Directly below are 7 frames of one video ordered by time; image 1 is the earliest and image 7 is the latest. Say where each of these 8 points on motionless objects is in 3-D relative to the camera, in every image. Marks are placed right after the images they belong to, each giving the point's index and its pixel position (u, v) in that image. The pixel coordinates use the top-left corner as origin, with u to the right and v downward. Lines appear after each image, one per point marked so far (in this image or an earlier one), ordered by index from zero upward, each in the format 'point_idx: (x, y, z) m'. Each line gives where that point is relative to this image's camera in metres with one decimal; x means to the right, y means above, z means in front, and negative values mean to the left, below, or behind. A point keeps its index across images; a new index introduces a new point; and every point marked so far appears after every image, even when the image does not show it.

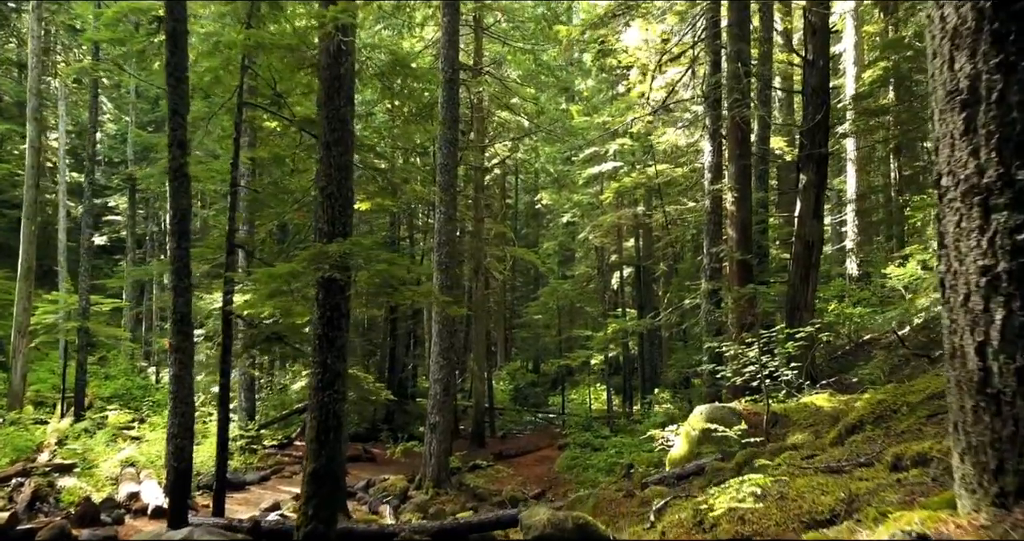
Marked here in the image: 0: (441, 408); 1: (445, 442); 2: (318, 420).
0: (-1.3, -2.6, +13.3) m
1: (-1.2, -3.2, +13.3) m
2: (-1.7, -1.3, +6.3) m
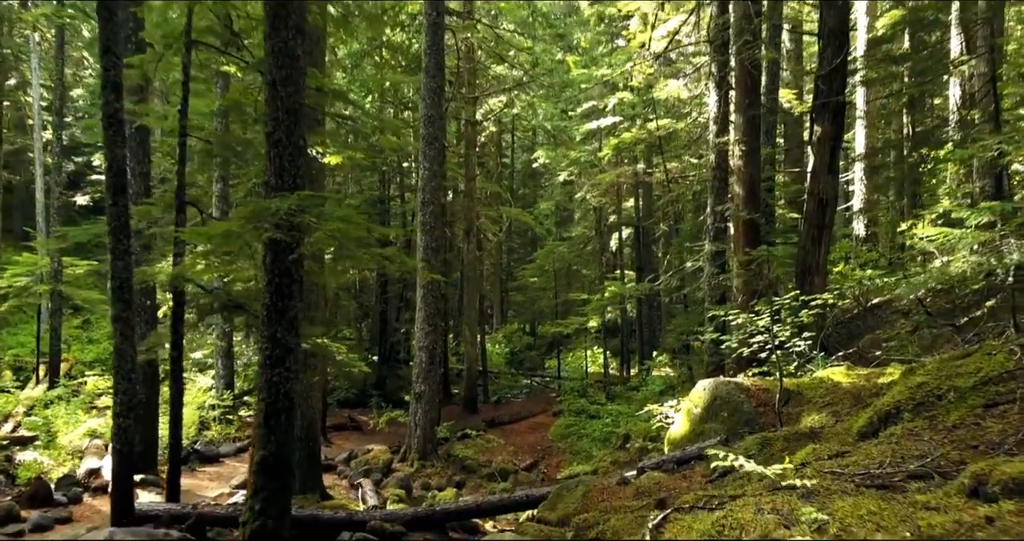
0: (-1.5, -1.9, +12.6) m
1: (-1.4, -2.5, +12.6) m
2: (-1.9, -1.0, +5.5) m
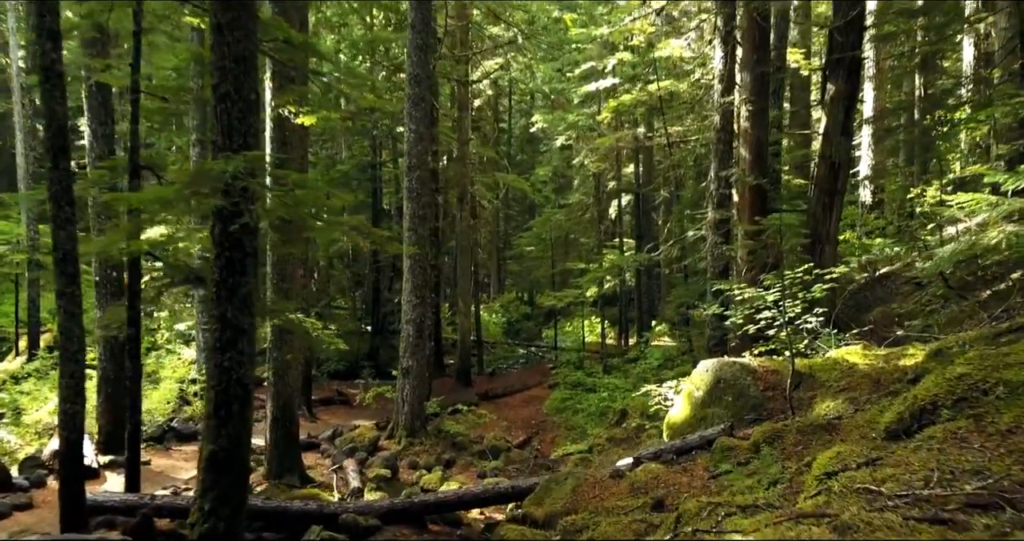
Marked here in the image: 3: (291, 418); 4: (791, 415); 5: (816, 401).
0: (-1.6, -1.4, +12.0) m
1: (-1.6, -2.0, +12.1) m
2: (-2.0, -0.8, +4.9) m
3: (-2.8, -1.9, +9.1) m
4: (+2.2, -1.1, +5.6) m
5: (+2.4, -1.0, +5.7) m
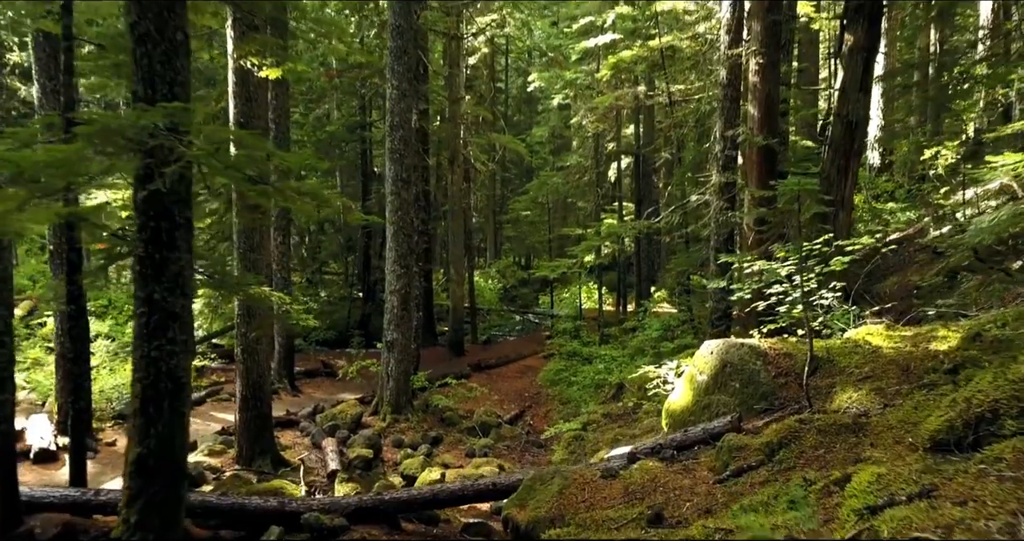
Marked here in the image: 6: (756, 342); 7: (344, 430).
0: (-1.8, -0.9, +11.4) m
1: (-1.7, -1.5, +11.5) m
2: (-2.1, -0.7, +4.2) m
3: (-3.0, -1.5, +8.5) m
4: (+2.0, -0.9, +4.9) m
5: (+2.3, -0.8, +5.1) m
6: (+2.0, -0.6, +5.9) m
7: (-2.4, -2.3, +10.4) m
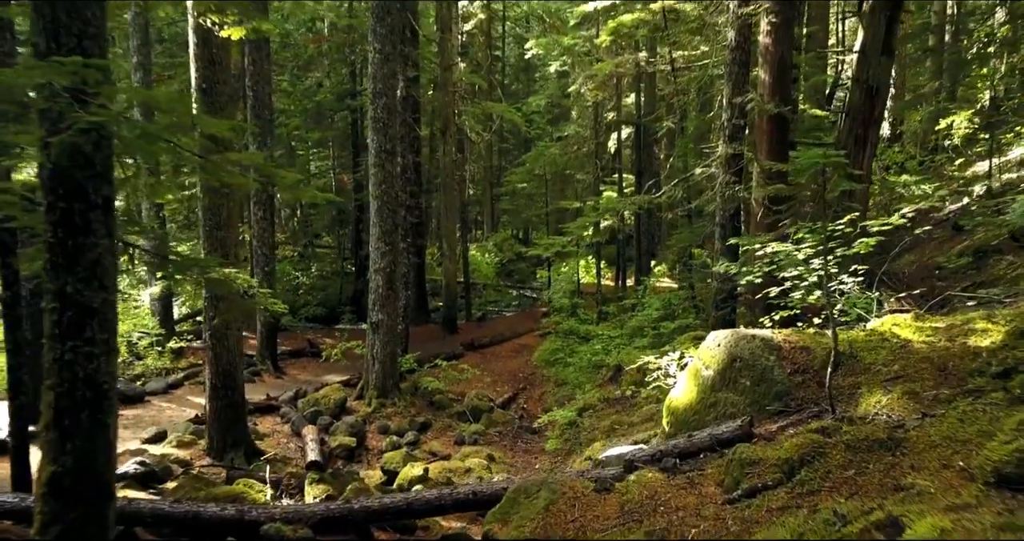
0: (-1.9, -0.5, +10.7) m
1: (-1.8, -1.1, +10.9) m
2: (-2.3, -0.6, +3.6) m
3: (-3.1, -1.3, +7.9) m
4: (+1.9, -0.9, +4.3) m
5: (+2.2, -0.8, +4.5) m
6: (+1.9, -0.5, +5.3) m
7: (-2.5, -2.0, +9.9) m
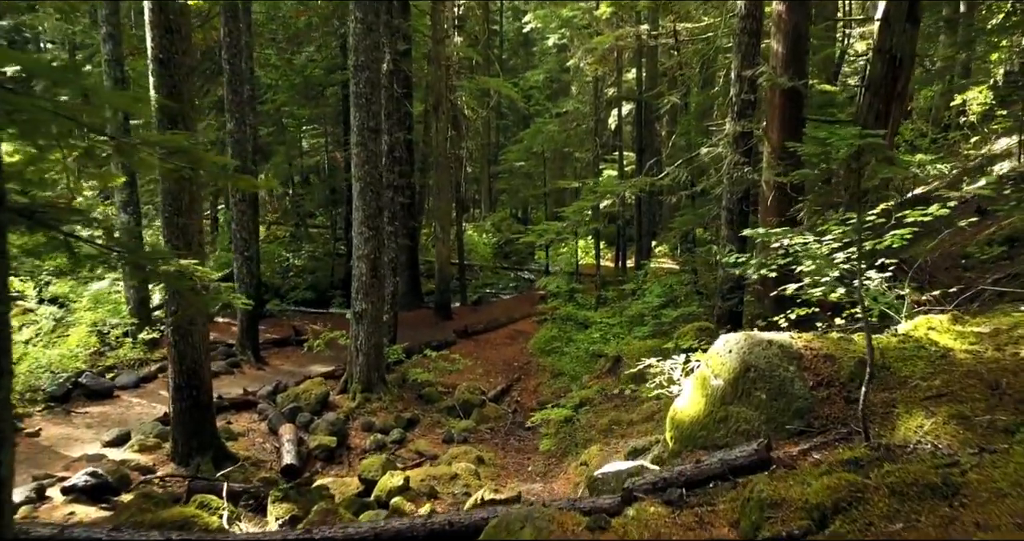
0: (-2.0, -0.3, +10.1) m
1: (-1.9, -0.9, +10.3) m
2: (-2.4, -0.6, +2.9) m
3: (-3.2, -1.2, +7.3) m
4: (+1.8, -0.9, +3.7) m
5: (+2.0, -0.8, +3.8) m
6: (+1.8, -0.4, +4.7) m
7: (-2.7, -1.8, +9.3) m
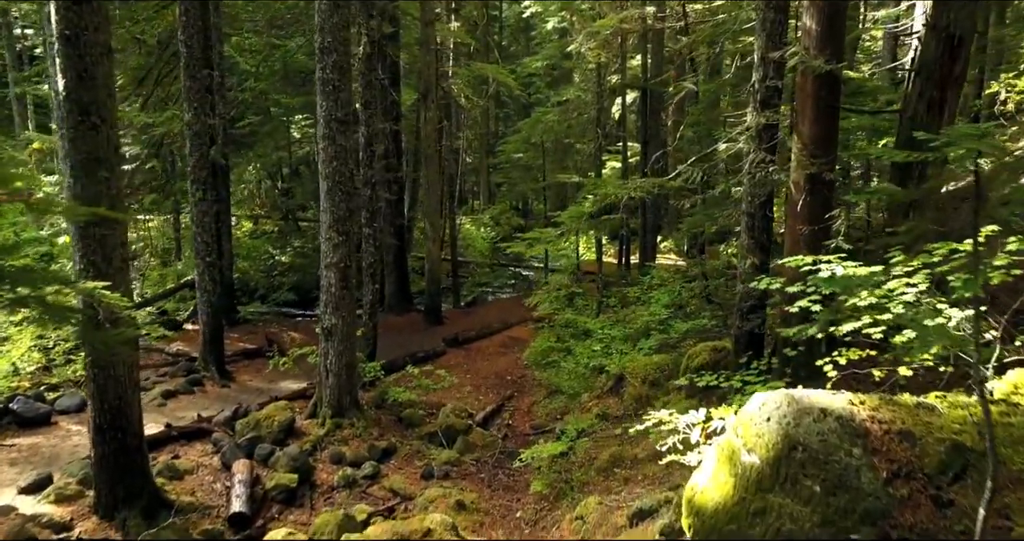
0: (-2.1, -0.4, +9.0) m
1: (-2.1, -1.0, +9.1) m
2: (-2.5, -0.9, +1.8) m
3: (-3.3, -1.4, +6.2) m
4: (+1.6, -1.1, +2.5) m
5: (+1.9, -1.0, +2.7) m
6: (+1.6, -0.7, +3.5) m
7: (-2.8, -2.0, +8.2) m
